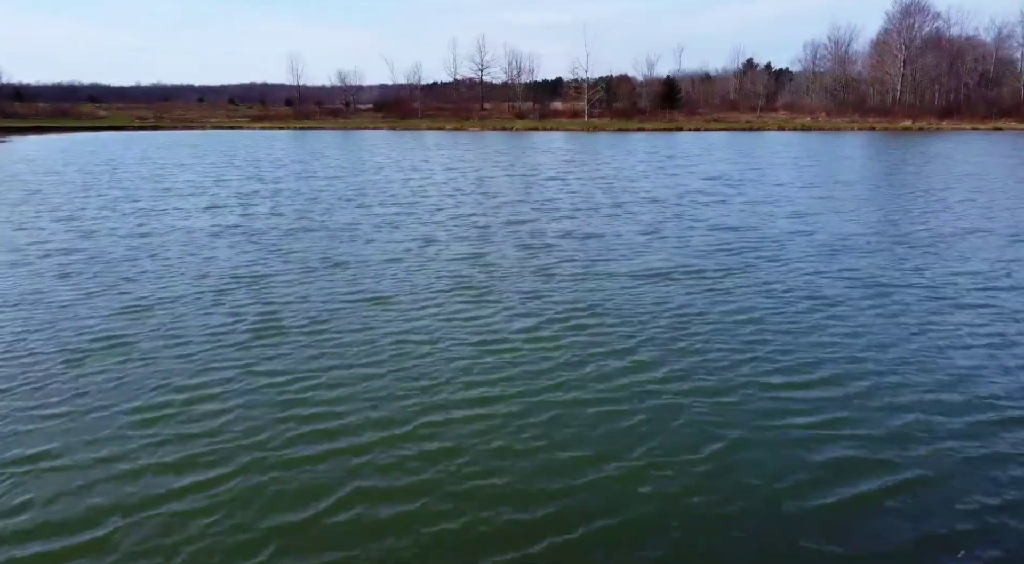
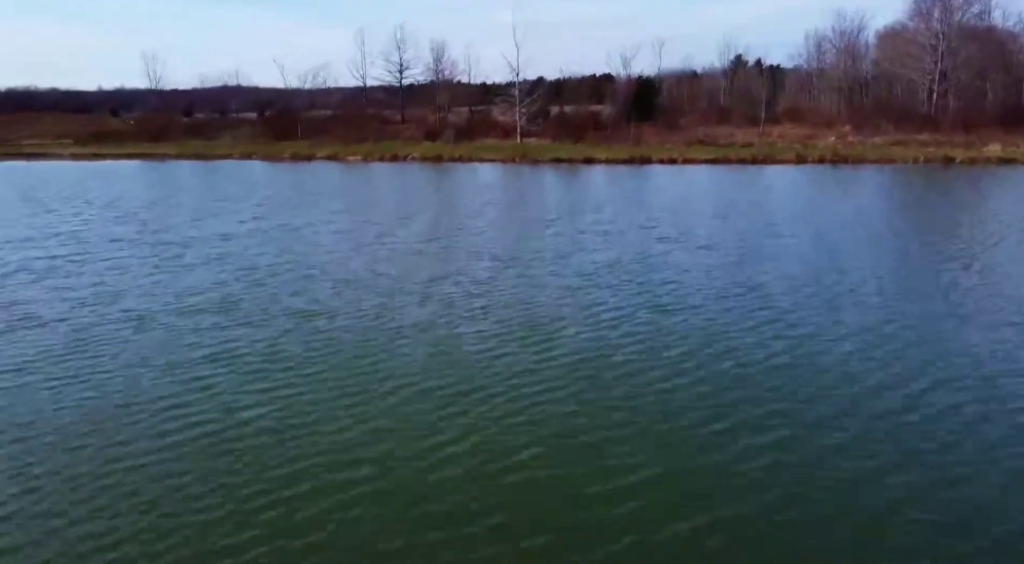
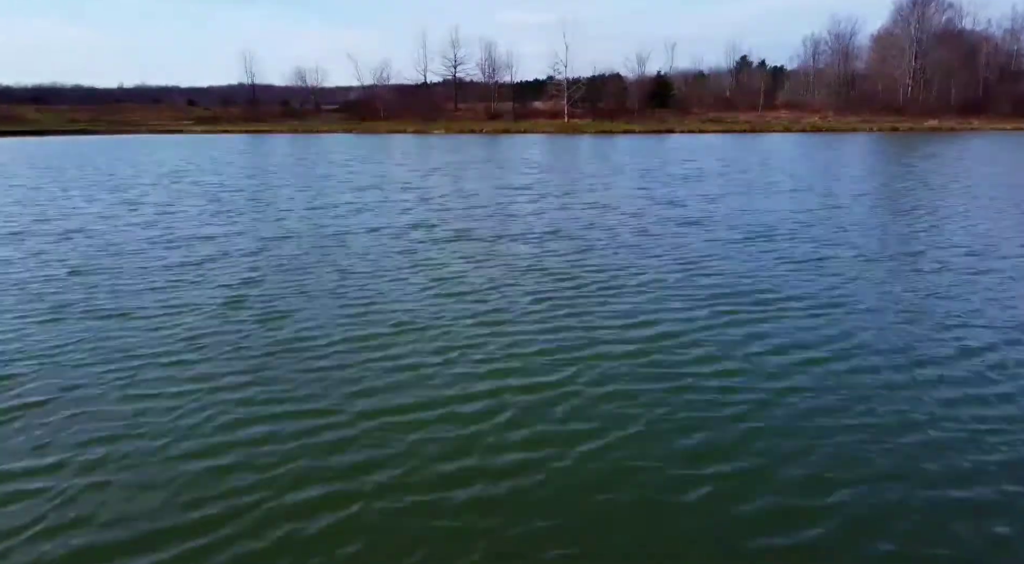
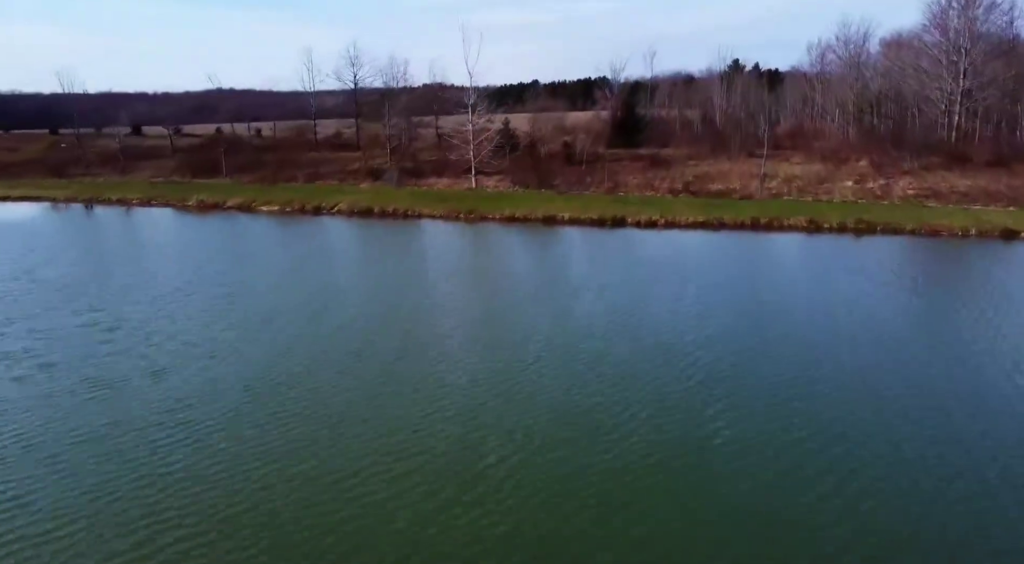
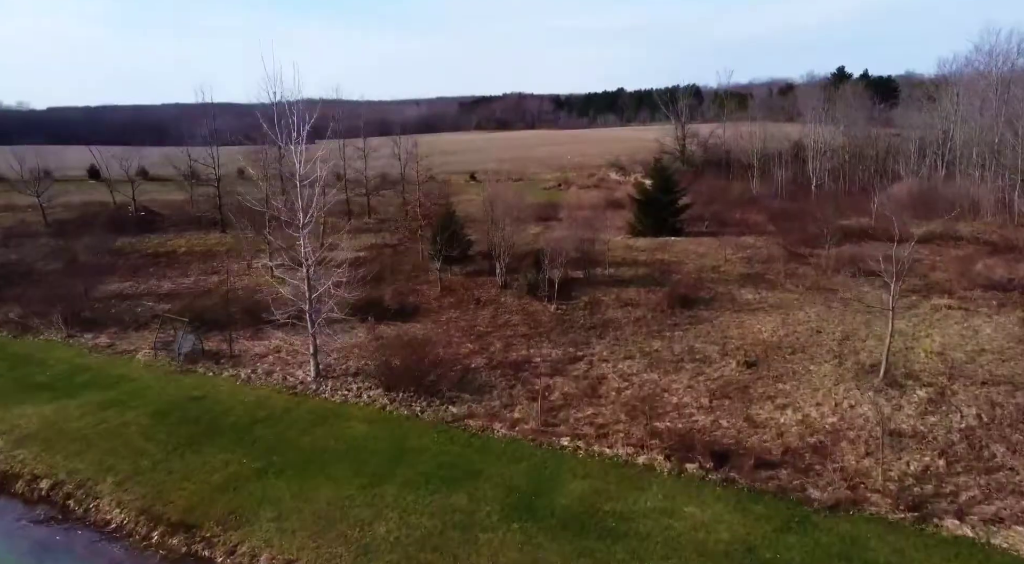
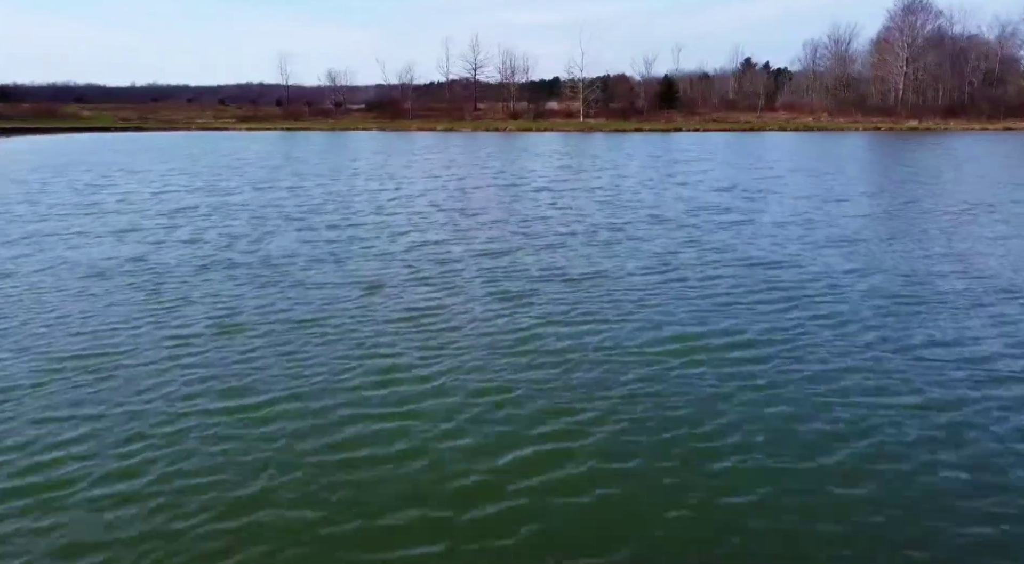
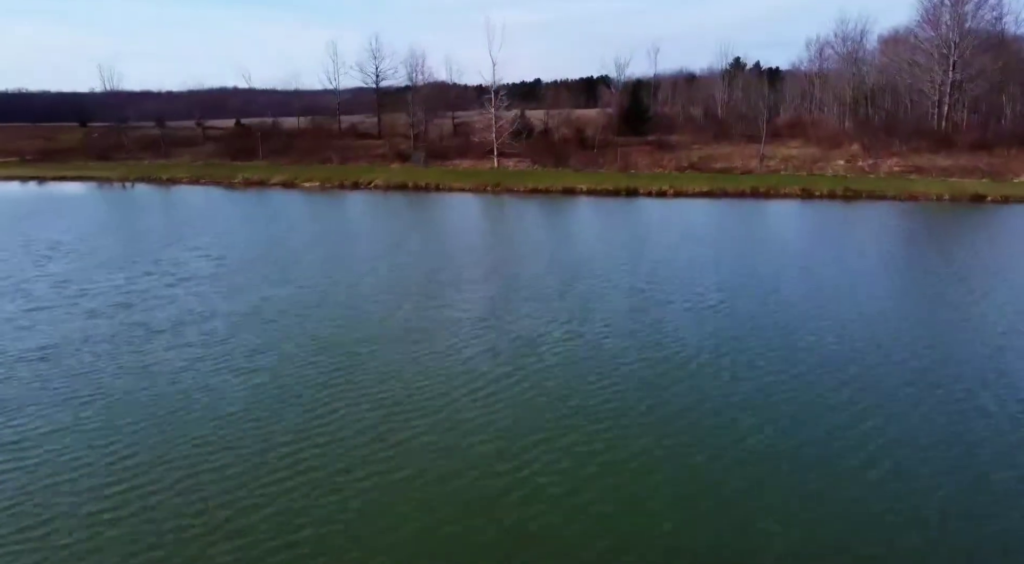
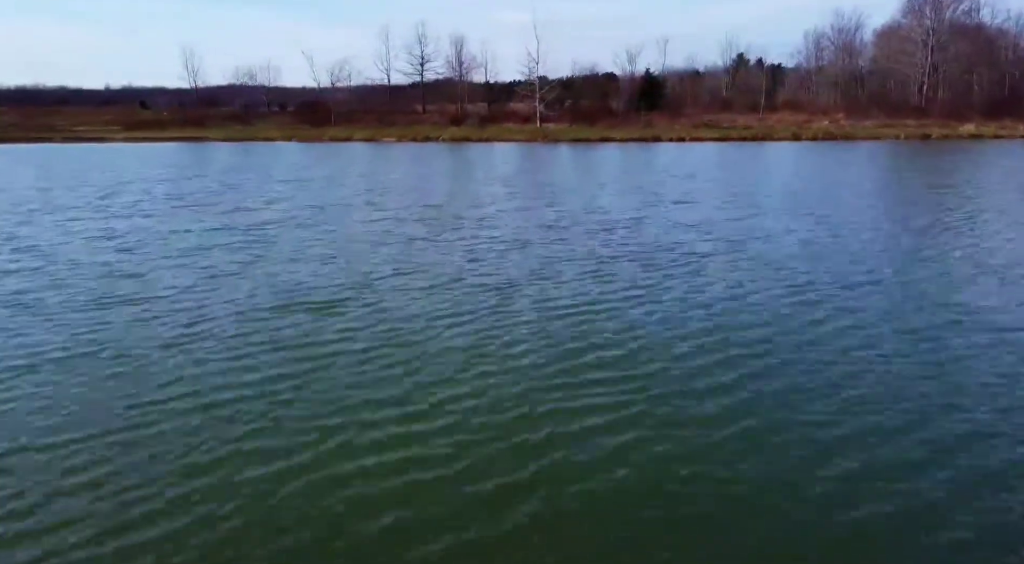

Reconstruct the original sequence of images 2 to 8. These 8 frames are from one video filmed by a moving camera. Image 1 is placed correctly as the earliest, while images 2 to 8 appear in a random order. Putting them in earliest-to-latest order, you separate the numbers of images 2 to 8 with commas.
6, 3, 8, 2, 7, 4, 5
